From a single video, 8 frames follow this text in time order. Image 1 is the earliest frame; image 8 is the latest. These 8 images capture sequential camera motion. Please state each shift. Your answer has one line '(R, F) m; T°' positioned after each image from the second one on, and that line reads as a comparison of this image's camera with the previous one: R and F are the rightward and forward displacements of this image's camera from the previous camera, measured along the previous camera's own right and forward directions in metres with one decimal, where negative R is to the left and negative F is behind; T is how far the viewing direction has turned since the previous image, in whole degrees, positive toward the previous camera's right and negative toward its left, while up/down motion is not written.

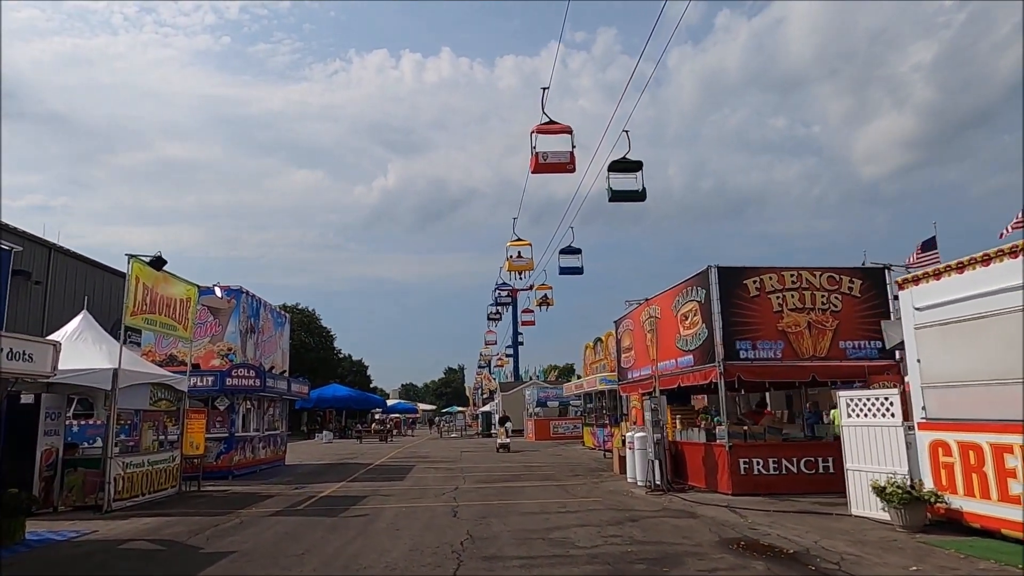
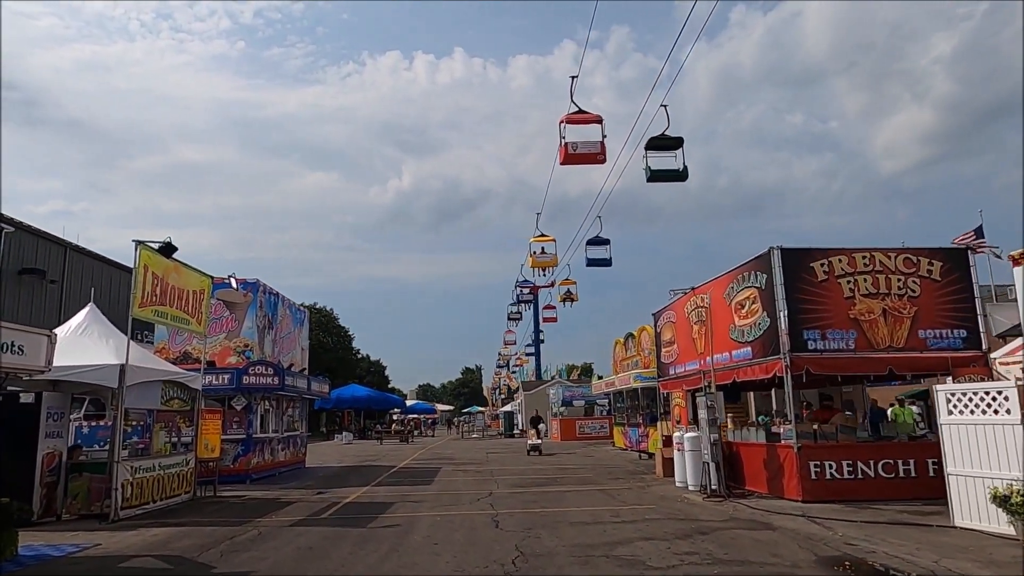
(-0.5, +1.3) m; -1°
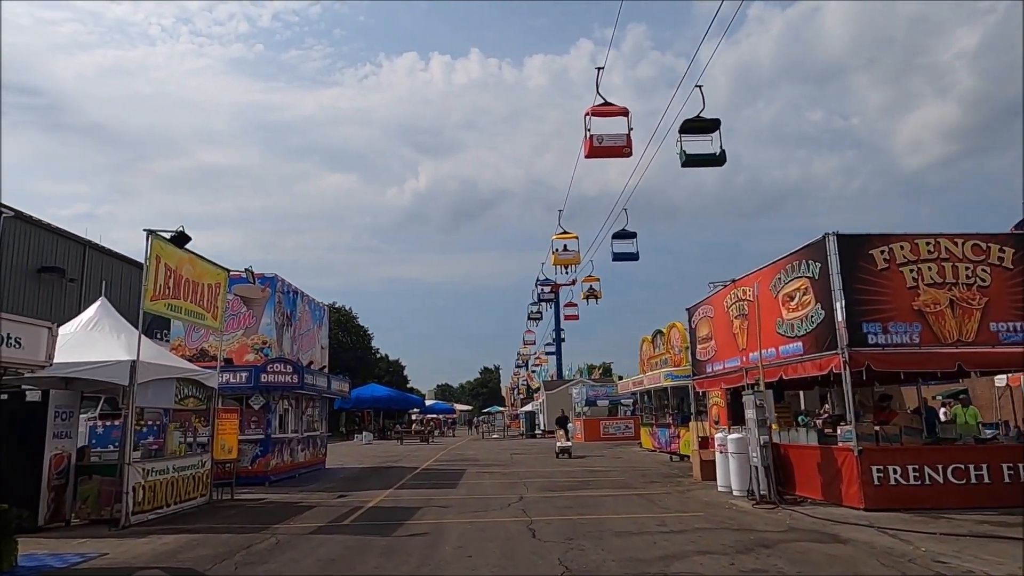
(-0.3, +0.9) m; -1°
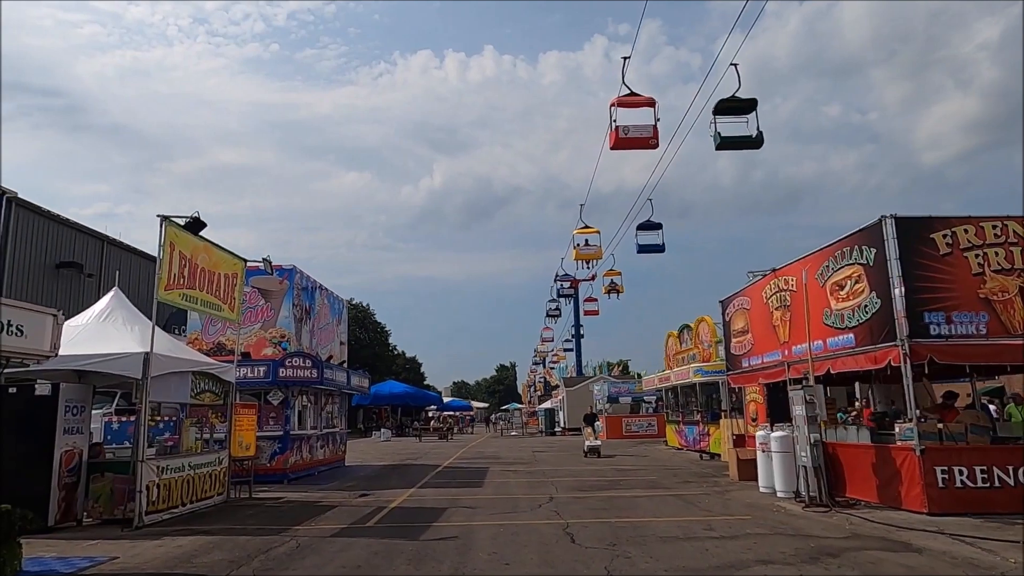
(-0.3, +0.7) m; -1°
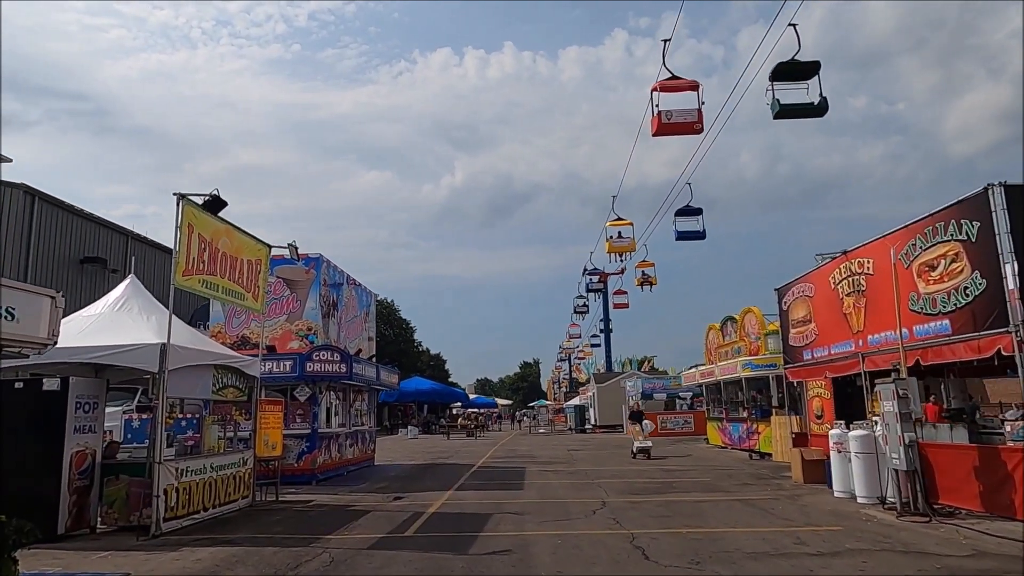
(-0.4, +1.2) m; -2°
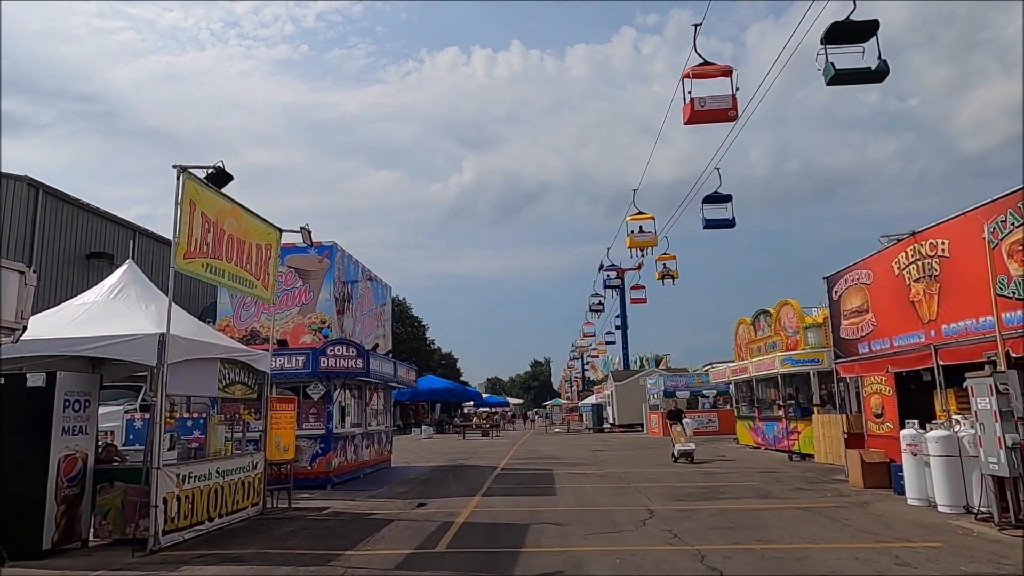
(-0.4, +1.2) m; -1°
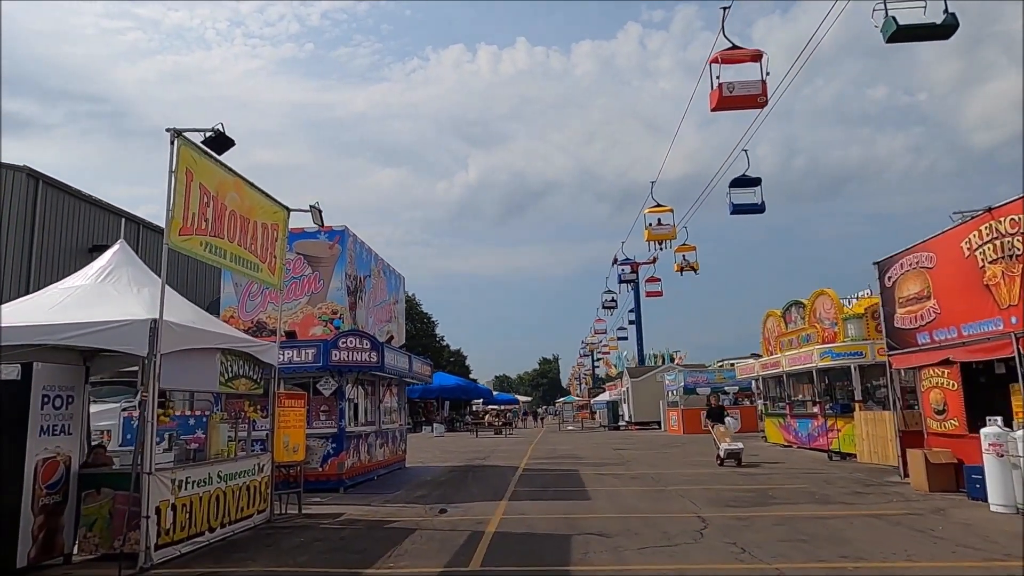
(-0.4, +1.2) m; 0°
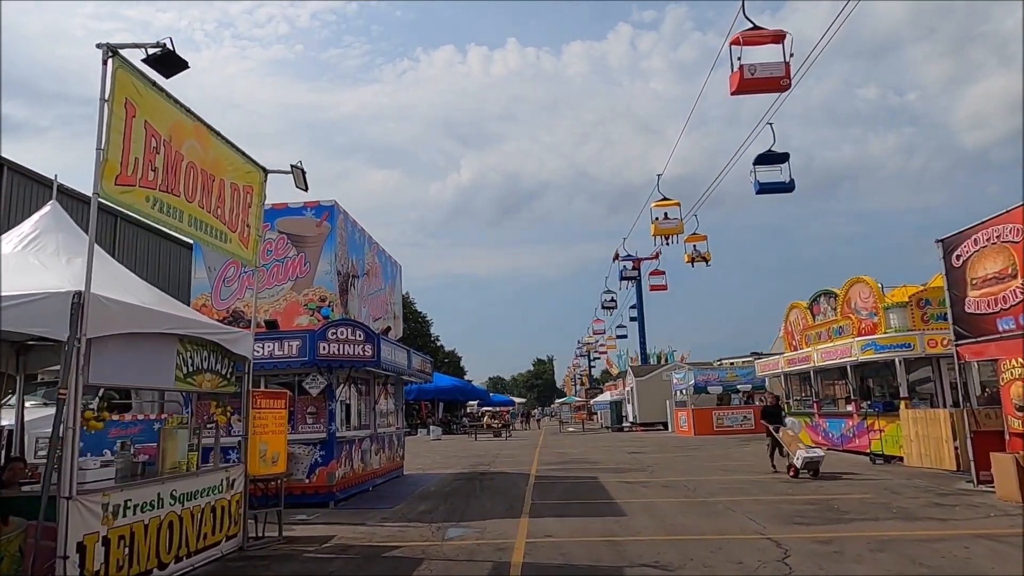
(-0.4, +2.0) m; +1°
